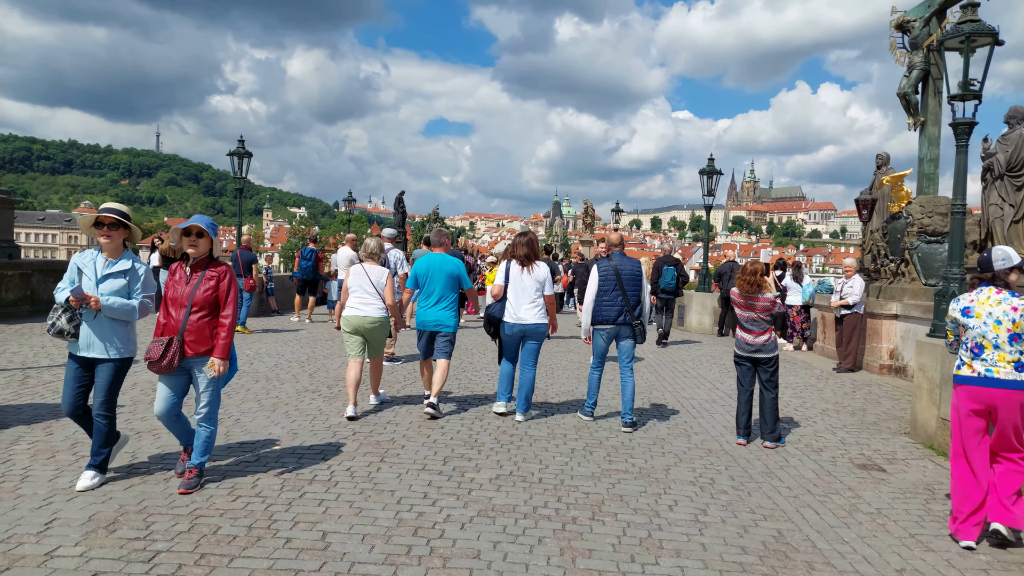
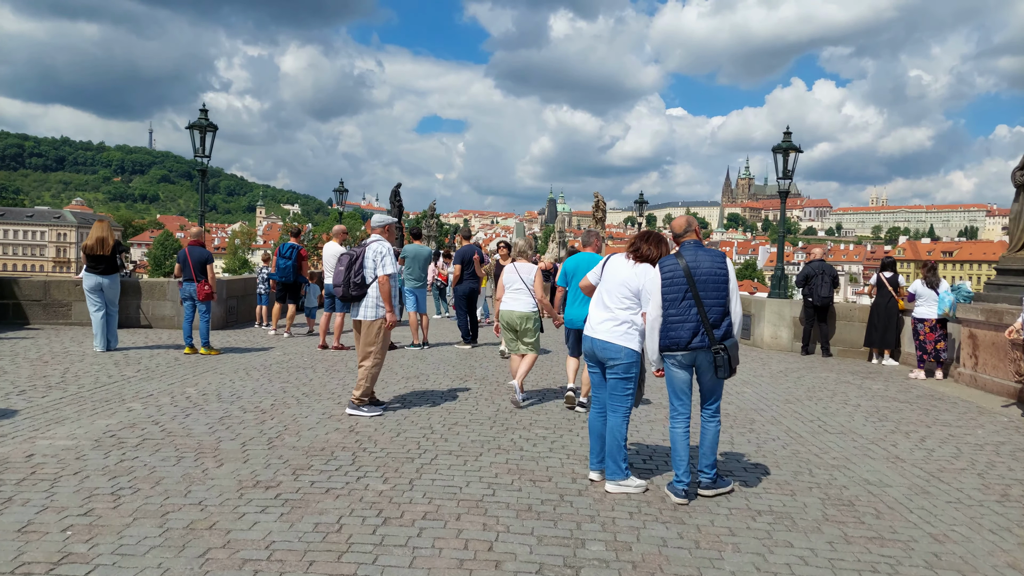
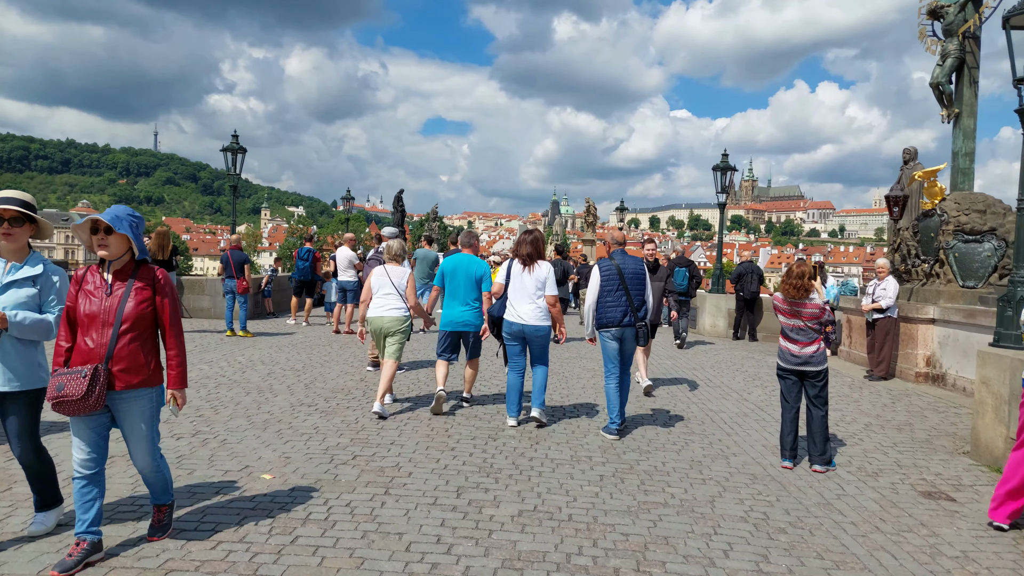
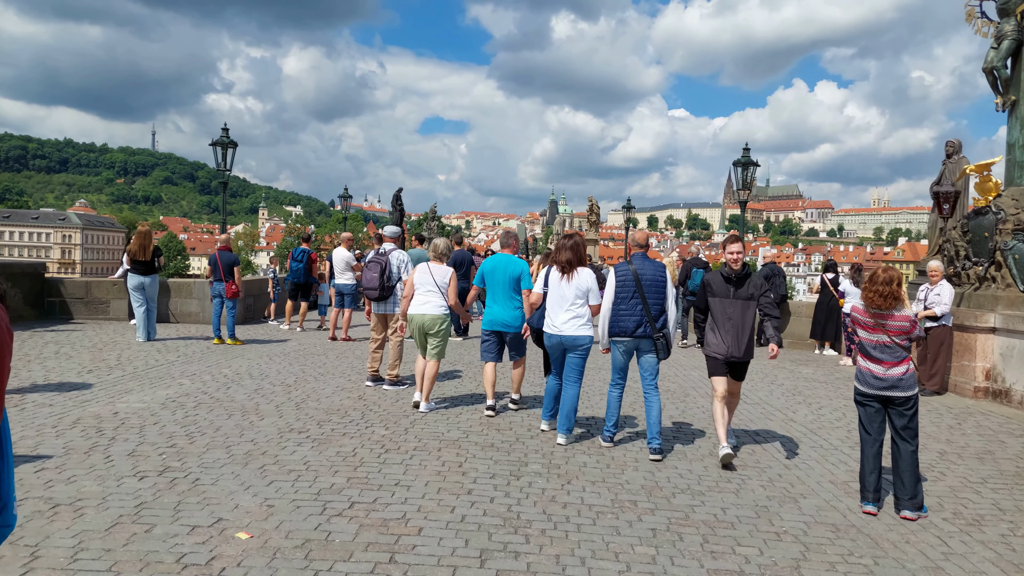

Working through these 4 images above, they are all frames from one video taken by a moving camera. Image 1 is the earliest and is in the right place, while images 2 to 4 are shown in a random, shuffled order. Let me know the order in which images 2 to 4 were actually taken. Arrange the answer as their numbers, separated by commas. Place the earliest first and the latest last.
3, 4, 2
